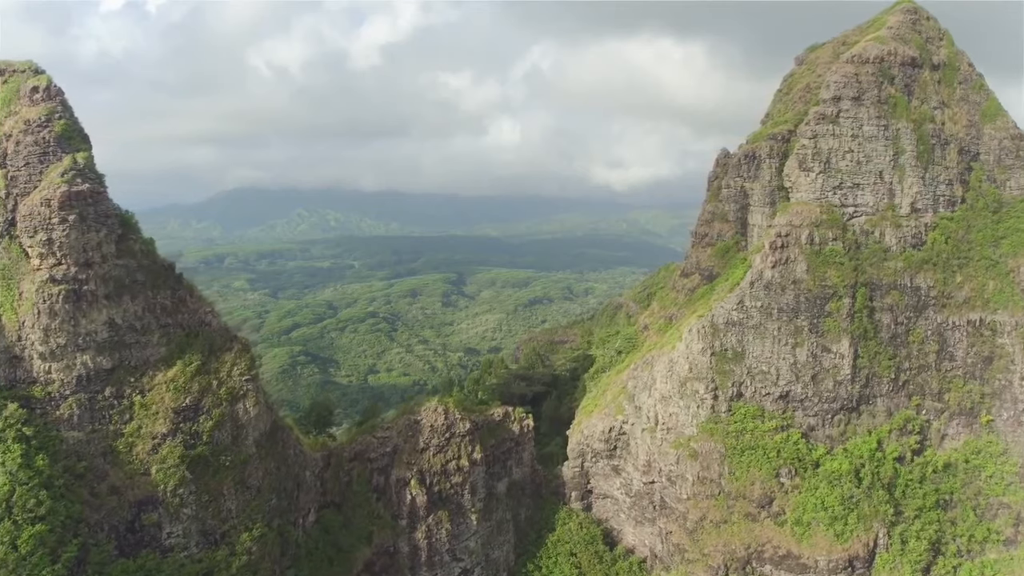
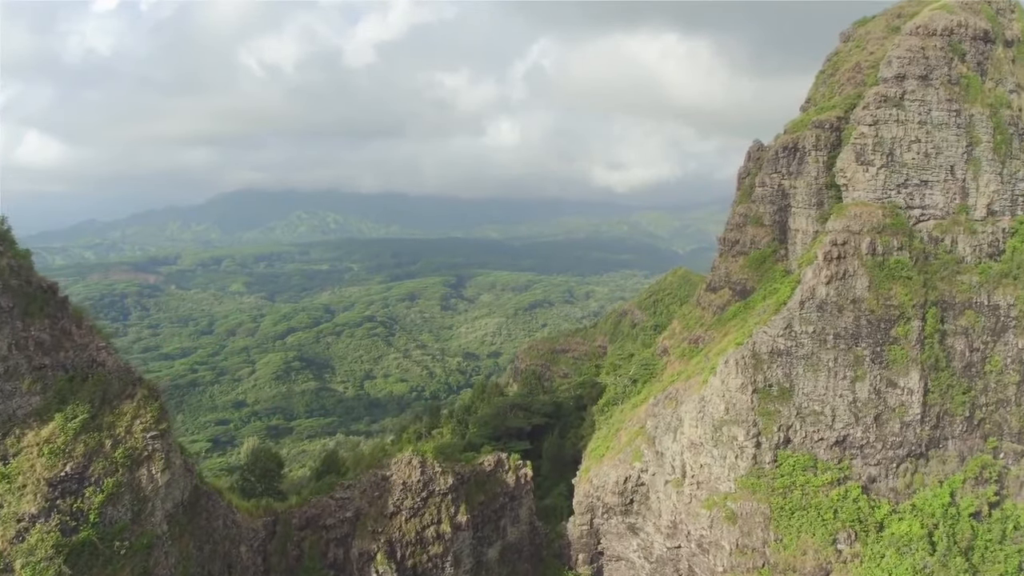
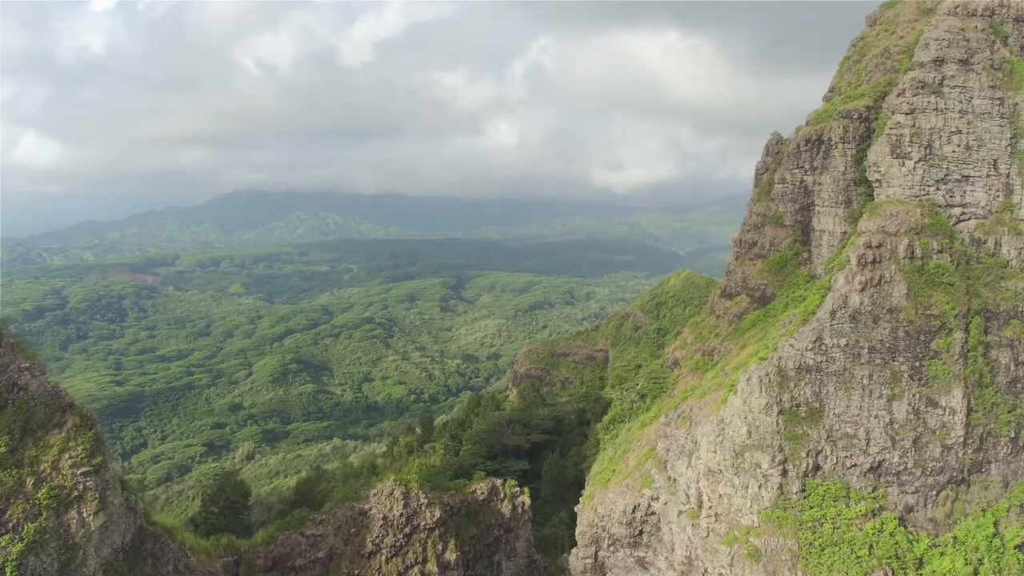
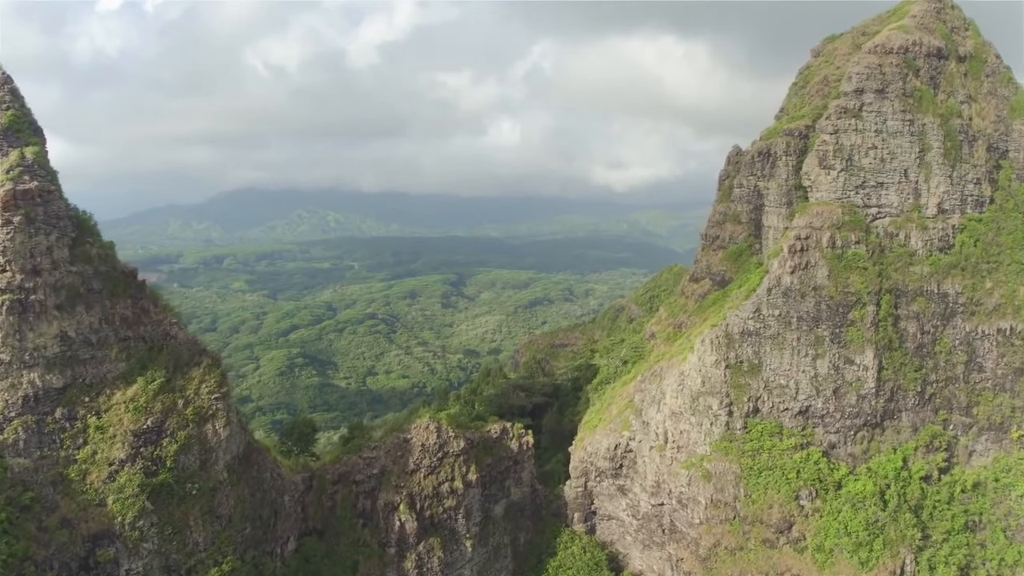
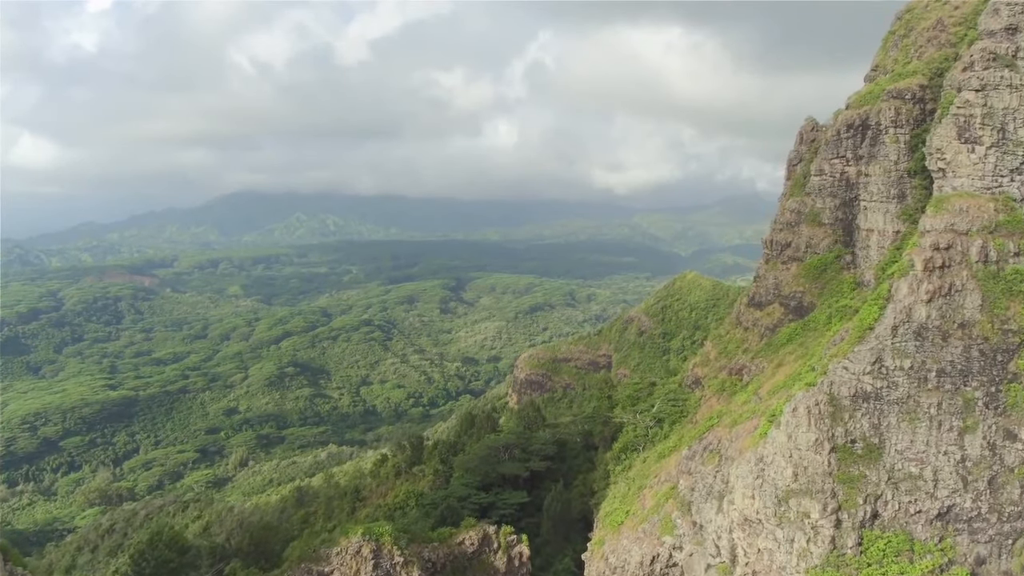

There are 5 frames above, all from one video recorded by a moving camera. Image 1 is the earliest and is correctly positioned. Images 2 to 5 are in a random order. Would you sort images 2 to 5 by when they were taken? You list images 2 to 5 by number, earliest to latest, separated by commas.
4, 2, 3, 5
